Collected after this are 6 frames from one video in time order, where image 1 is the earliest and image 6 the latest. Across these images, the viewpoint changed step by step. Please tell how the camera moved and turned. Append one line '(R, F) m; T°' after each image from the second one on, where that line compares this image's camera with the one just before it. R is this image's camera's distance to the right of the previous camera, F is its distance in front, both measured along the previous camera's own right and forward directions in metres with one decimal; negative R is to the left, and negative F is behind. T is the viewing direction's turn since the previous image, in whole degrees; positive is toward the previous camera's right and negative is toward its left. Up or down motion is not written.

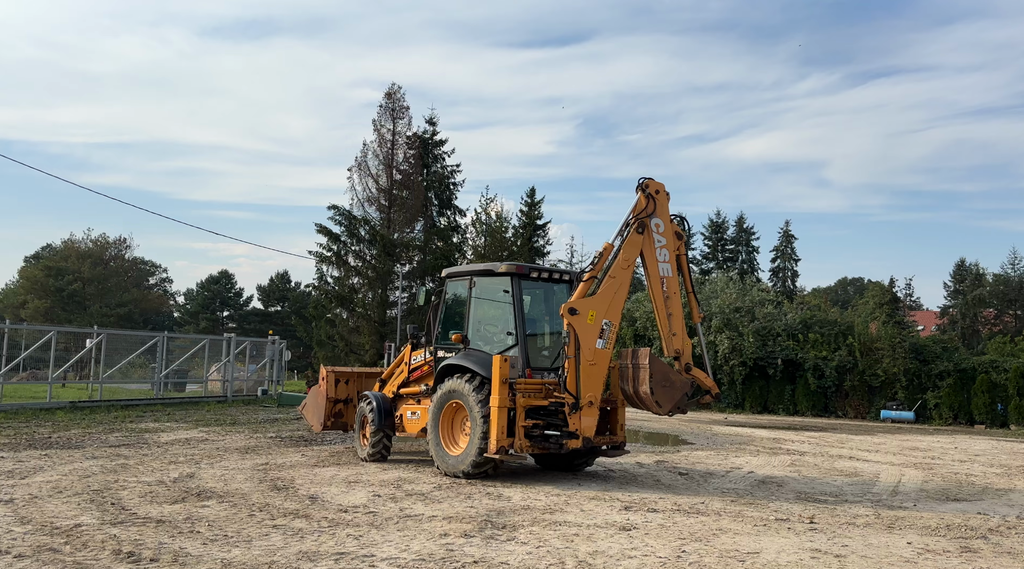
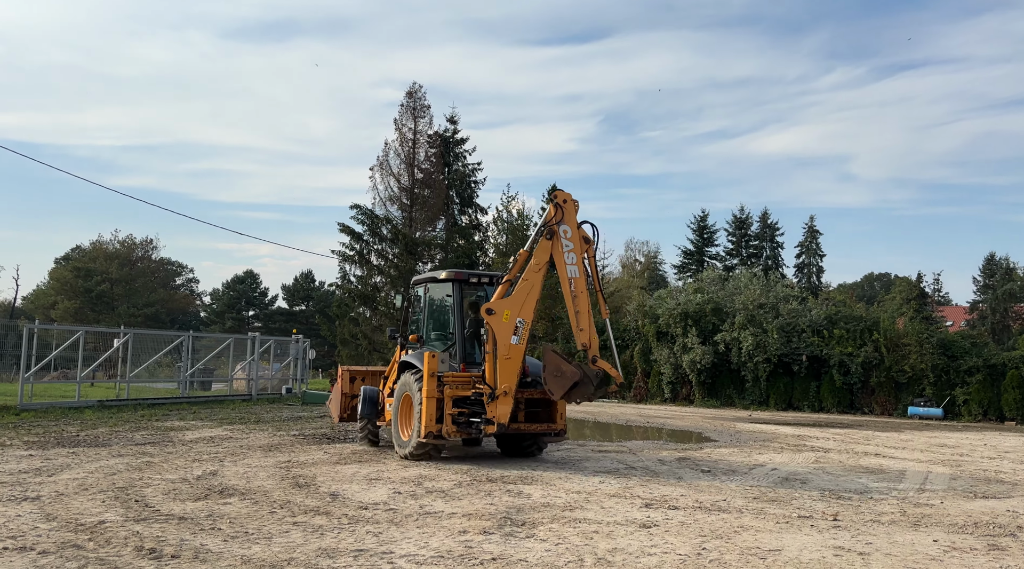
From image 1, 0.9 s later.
(0.0, 0.0) m; -2°
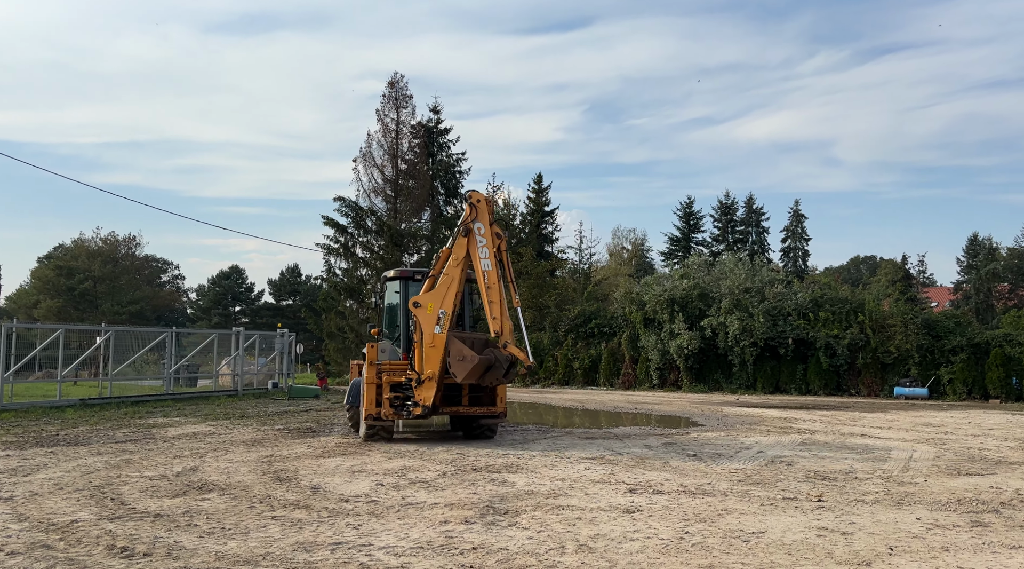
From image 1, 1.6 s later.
(+0.1, +0.1) m; +1°
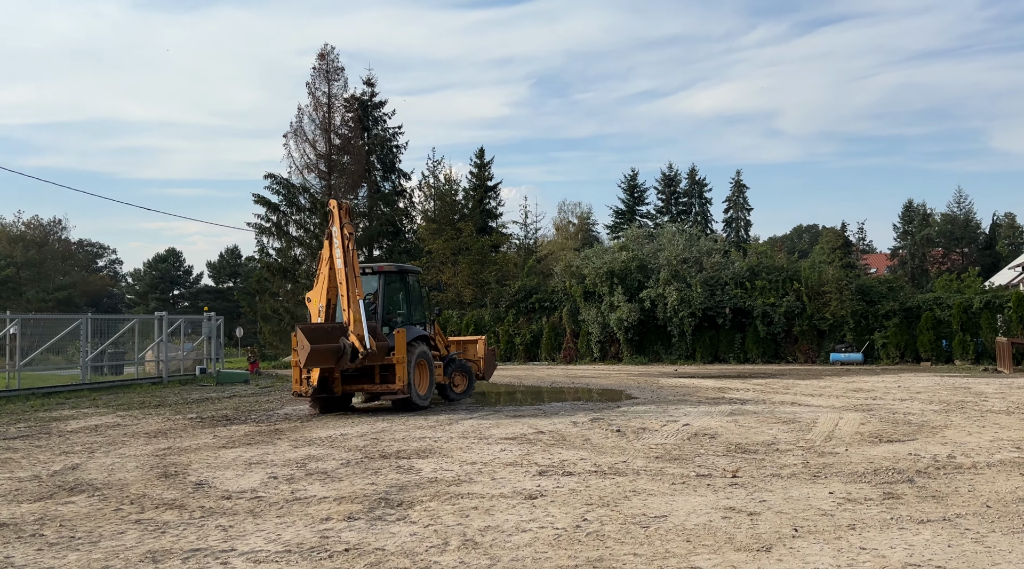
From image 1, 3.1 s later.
(+0.4, +0.5) m; +3°
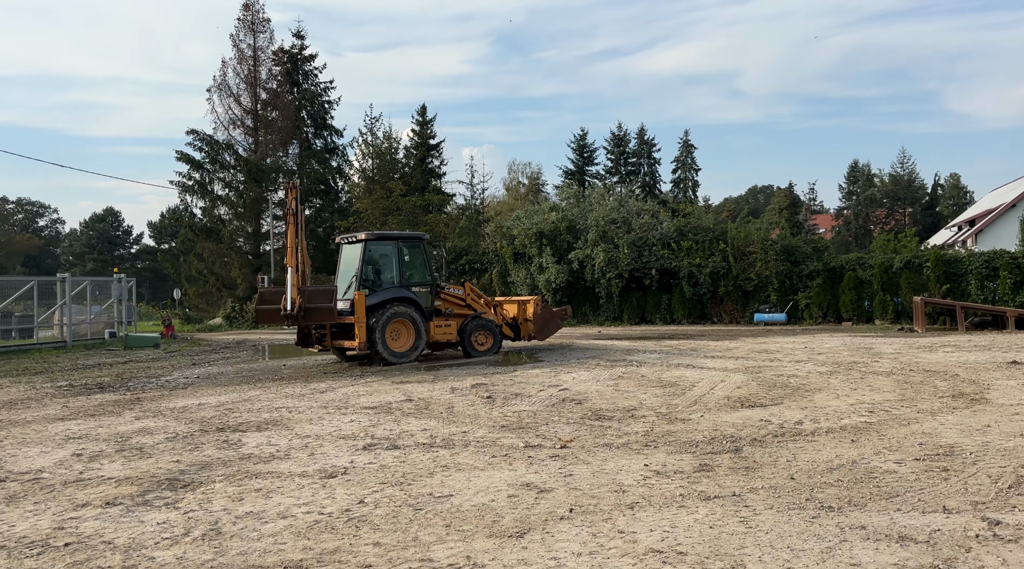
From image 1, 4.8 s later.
(+1.1, +0.4) m; +3°
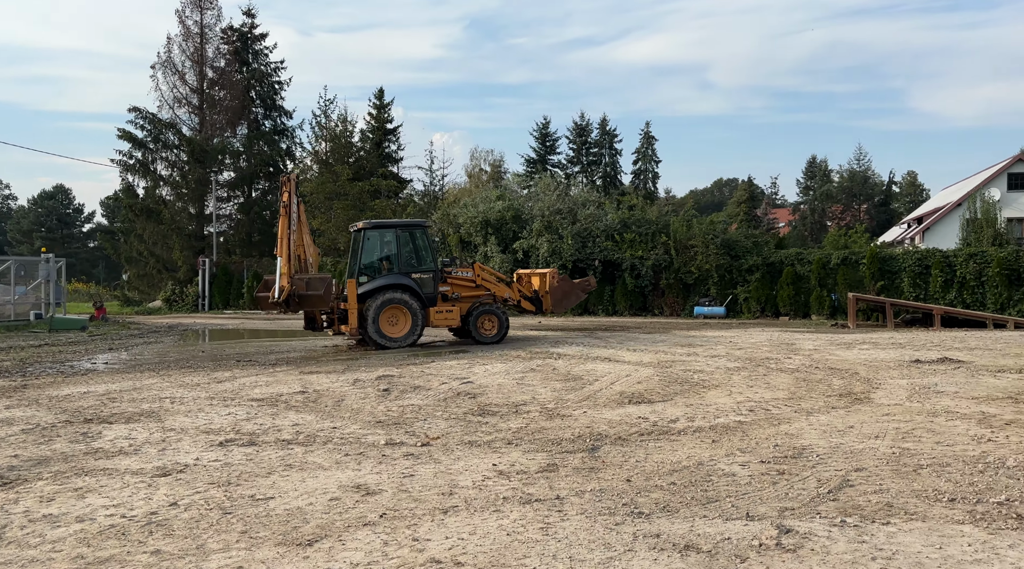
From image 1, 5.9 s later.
(+0.8, +0.1) m; +2°
